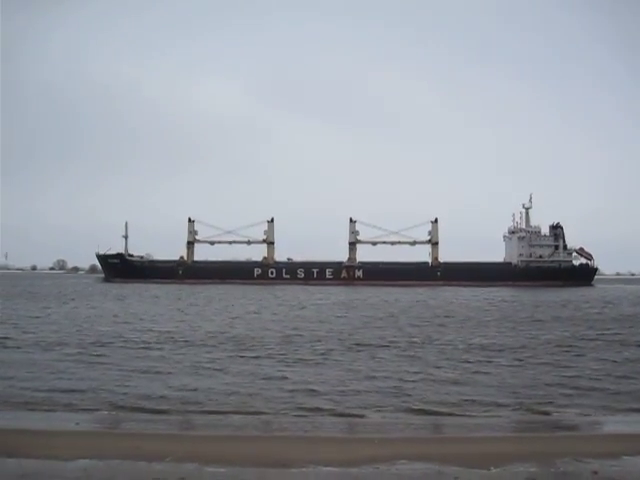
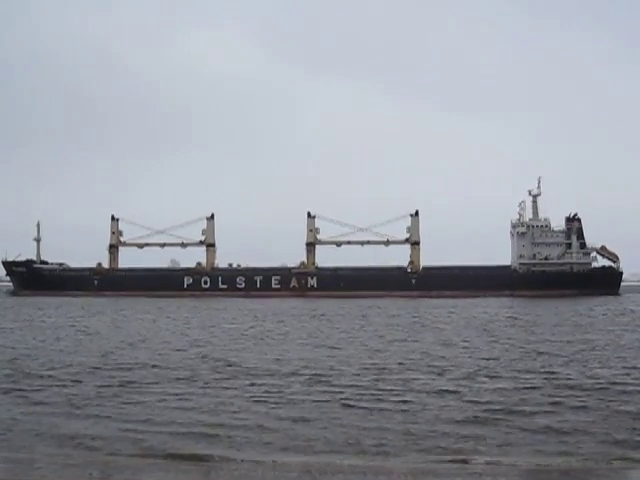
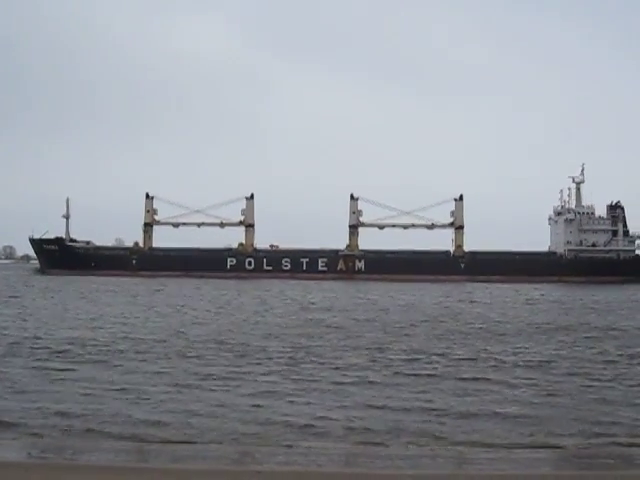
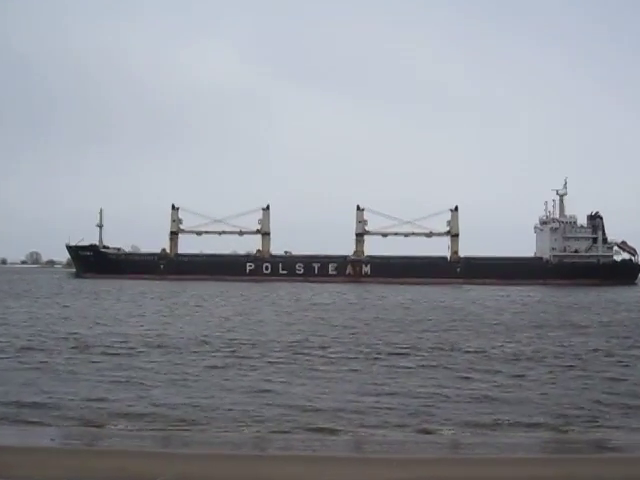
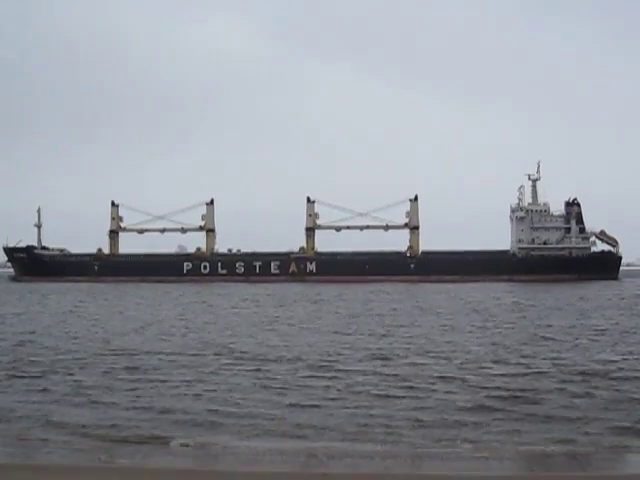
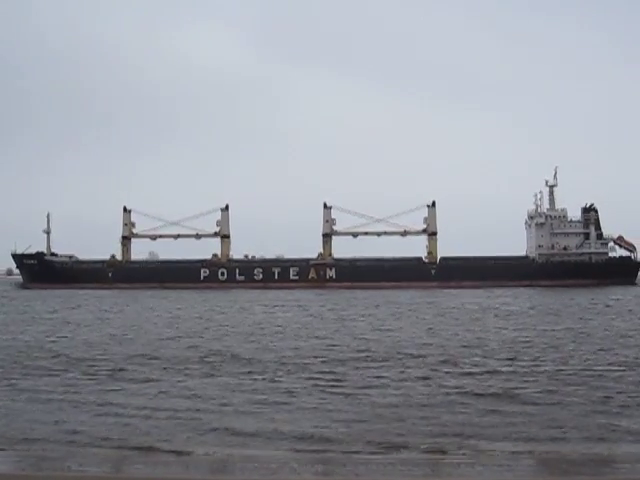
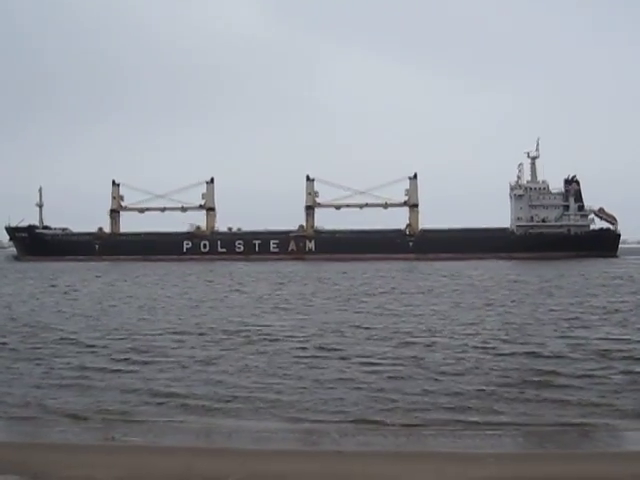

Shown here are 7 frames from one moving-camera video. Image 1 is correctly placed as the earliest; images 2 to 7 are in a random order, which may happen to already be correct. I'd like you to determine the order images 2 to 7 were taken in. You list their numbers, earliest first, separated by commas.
4, 3, 6, 2, 5, 7
